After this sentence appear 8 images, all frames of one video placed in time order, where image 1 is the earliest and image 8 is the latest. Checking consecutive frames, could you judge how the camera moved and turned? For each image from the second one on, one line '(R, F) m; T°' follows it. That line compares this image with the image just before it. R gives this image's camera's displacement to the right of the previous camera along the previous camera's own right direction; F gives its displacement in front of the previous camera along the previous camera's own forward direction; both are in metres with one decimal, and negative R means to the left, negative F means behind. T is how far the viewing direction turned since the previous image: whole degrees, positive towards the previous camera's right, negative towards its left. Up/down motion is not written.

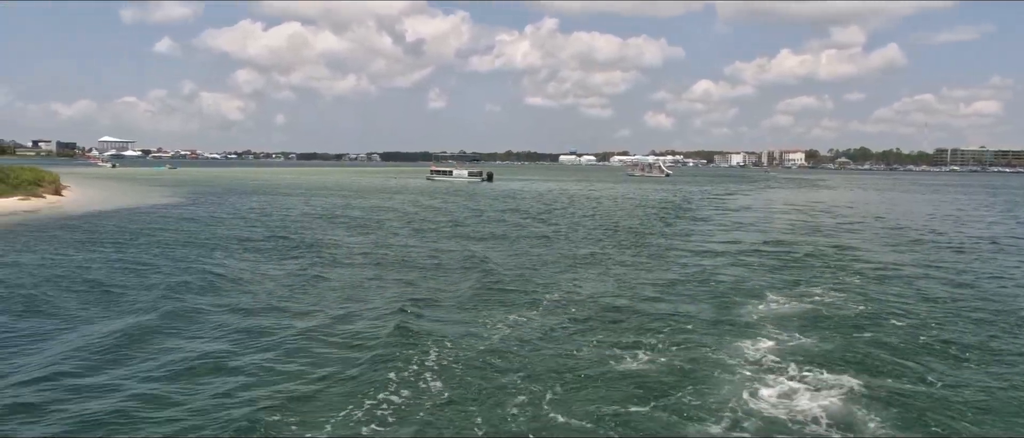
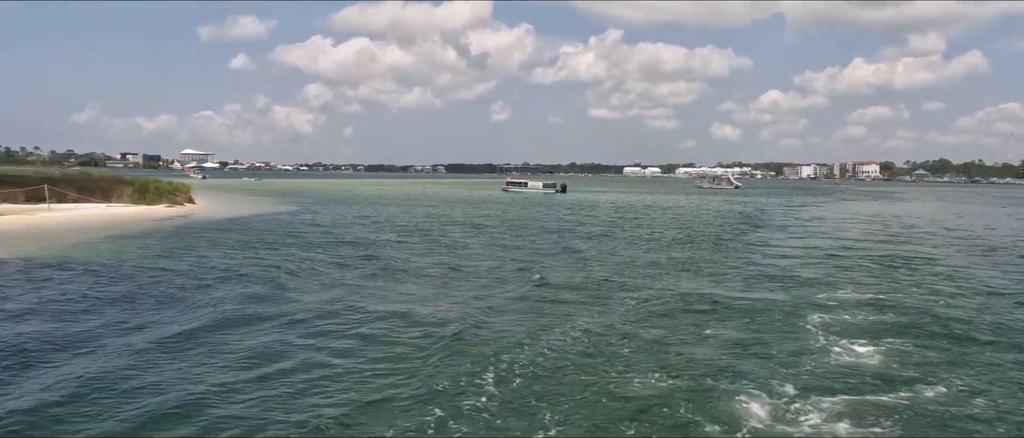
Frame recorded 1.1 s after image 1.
(-0.8, -2.4) m; -5°
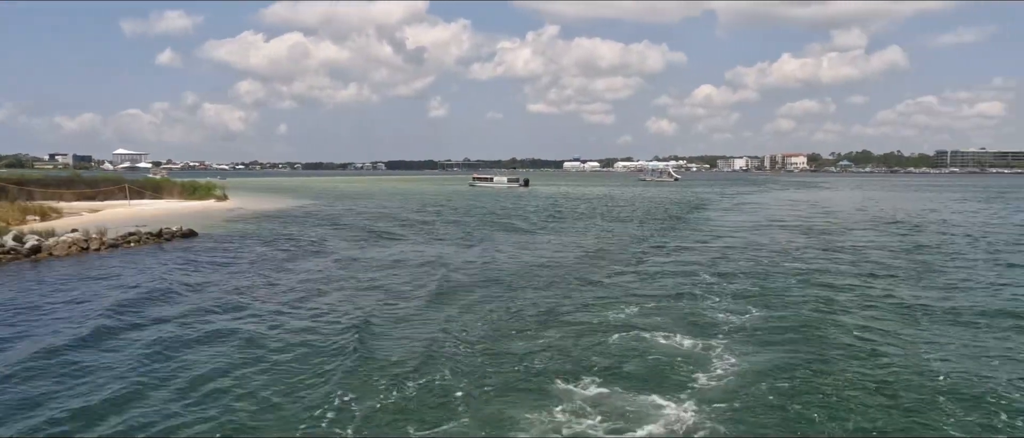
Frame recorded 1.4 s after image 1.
(-2.5, -6.2) m; +5°
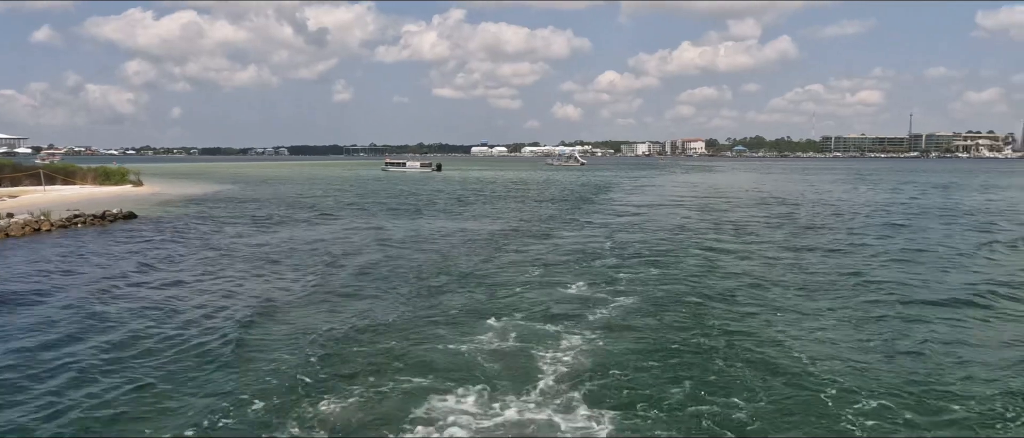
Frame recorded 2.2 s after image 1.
(-0.5, -2.0) m; +7°
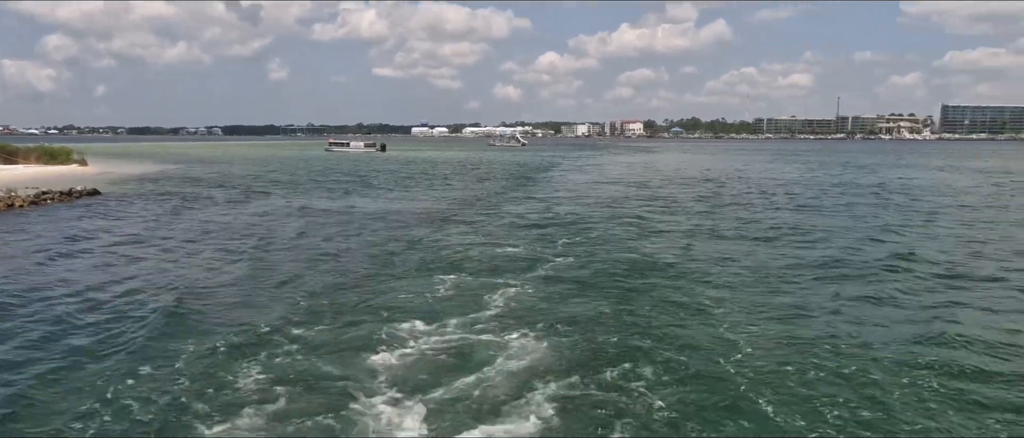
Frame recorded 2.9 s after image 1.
(-0.2, -1.6) m; +4°
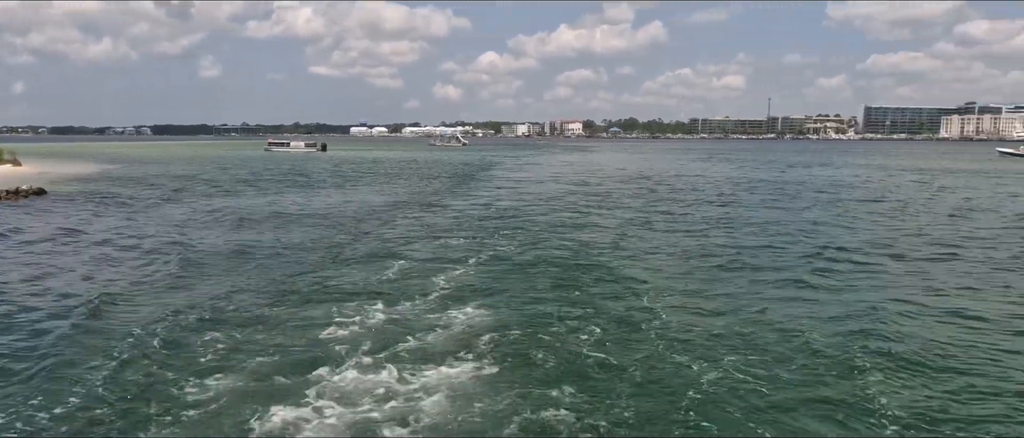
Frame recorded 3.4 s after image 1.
(-0.1, -1.0) m; +5°
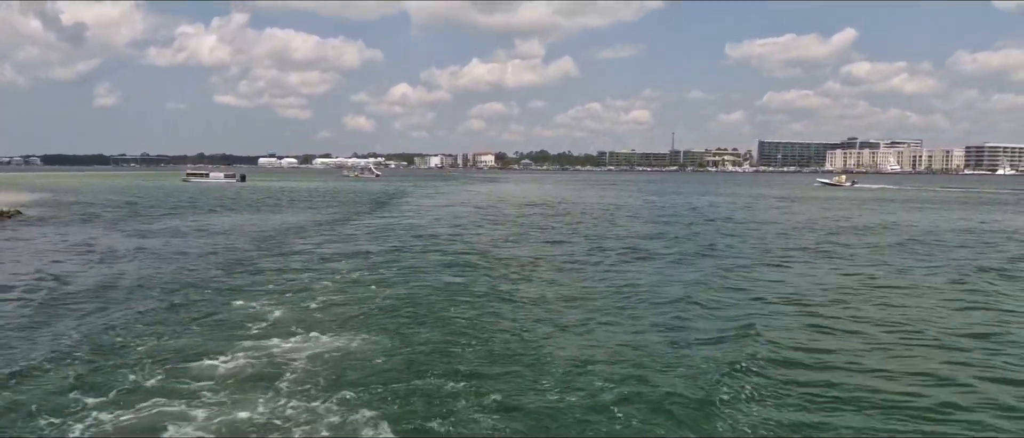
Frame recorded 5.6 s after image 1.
(+0.2, -5.3) m; +7°
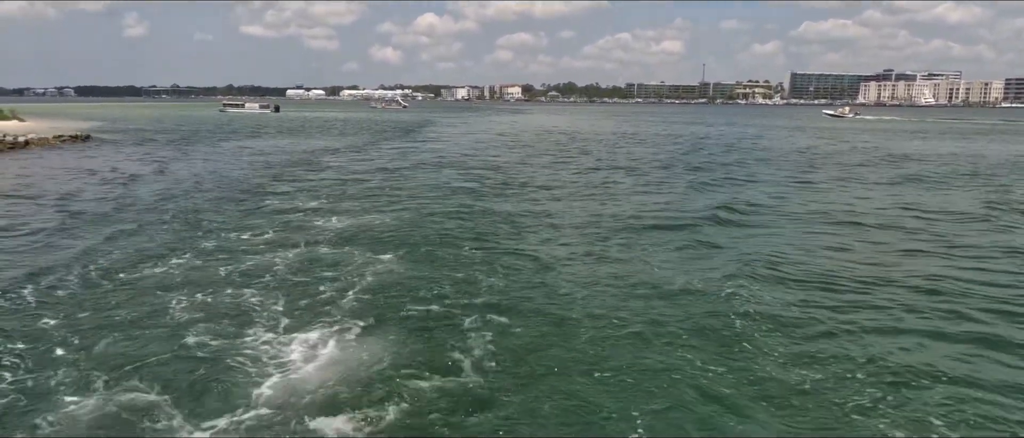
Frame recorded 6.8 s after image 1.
(+0.6, -2.6) m; -2°
